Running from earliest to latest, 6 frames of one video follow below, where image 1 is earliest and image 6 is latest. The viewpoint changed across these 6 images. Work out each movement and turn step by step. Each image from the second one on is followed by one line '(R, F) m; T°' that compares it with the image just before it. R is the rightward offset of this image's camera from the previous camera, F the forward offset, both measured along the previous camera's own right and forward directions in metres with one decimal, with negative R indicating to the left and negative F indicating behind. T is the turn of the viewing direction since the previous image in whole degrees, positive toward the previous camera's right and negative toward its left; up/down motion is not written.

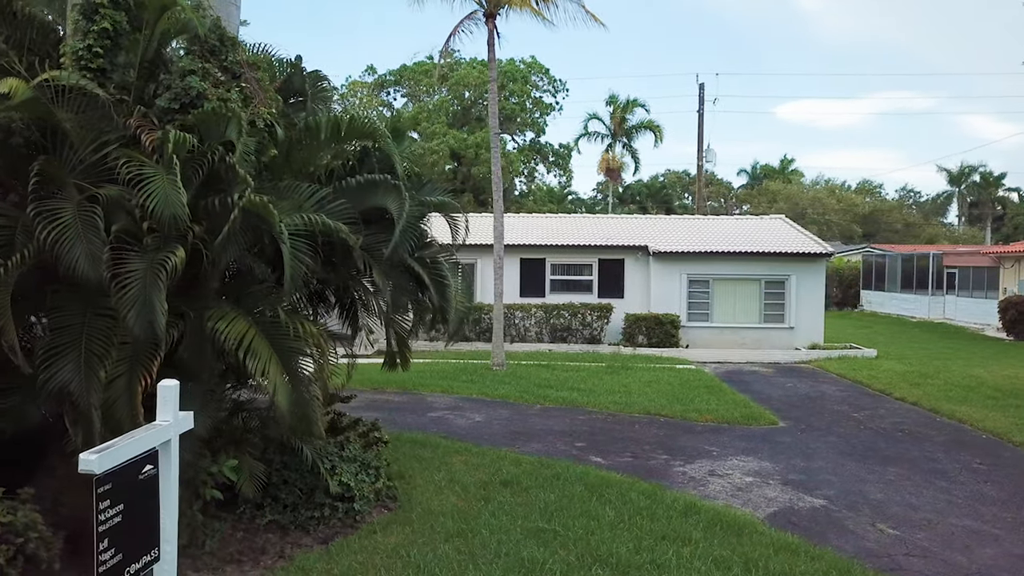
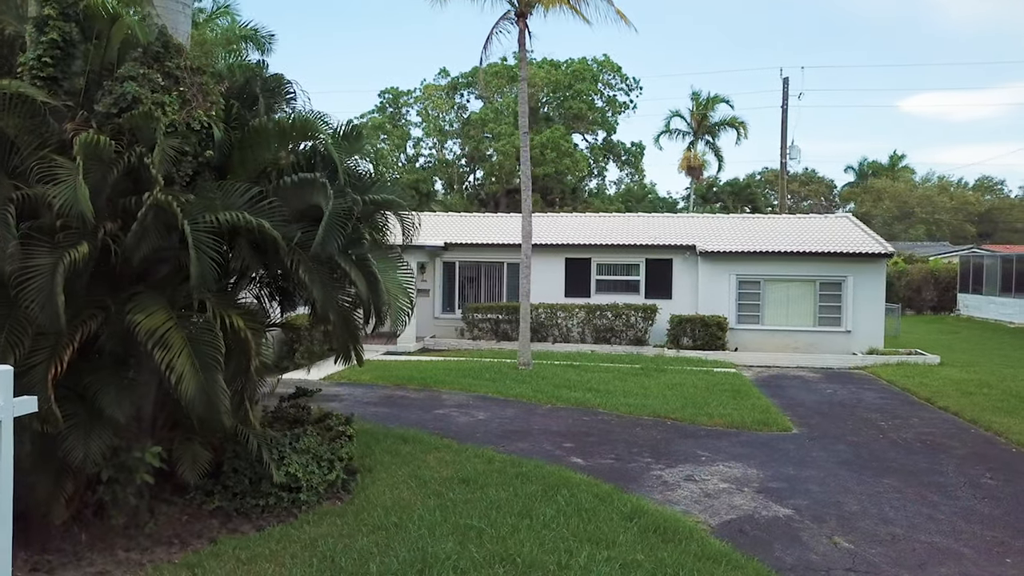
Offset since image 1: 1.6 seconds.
(+1.2, +0.1) m; -7°
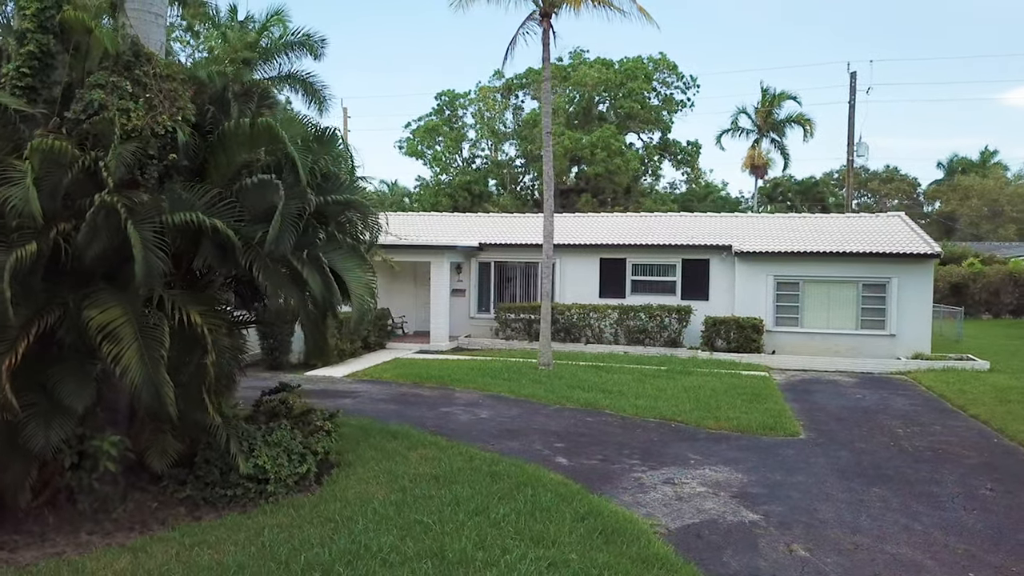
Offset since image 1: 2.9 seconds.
(+0.9, 0.0) m; -5°
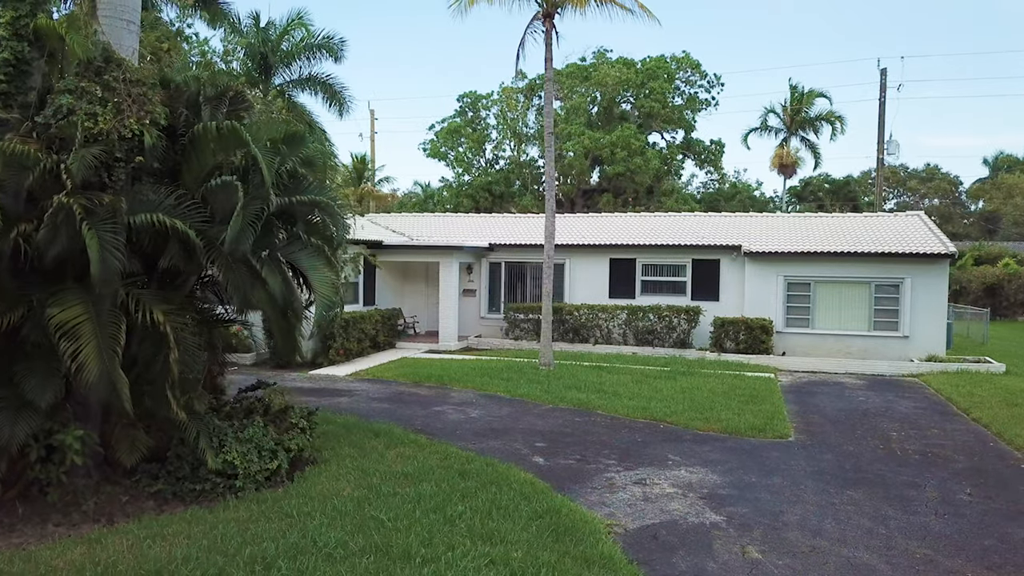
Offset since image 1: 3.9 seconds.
(+0.6, 0.0) m; -3°
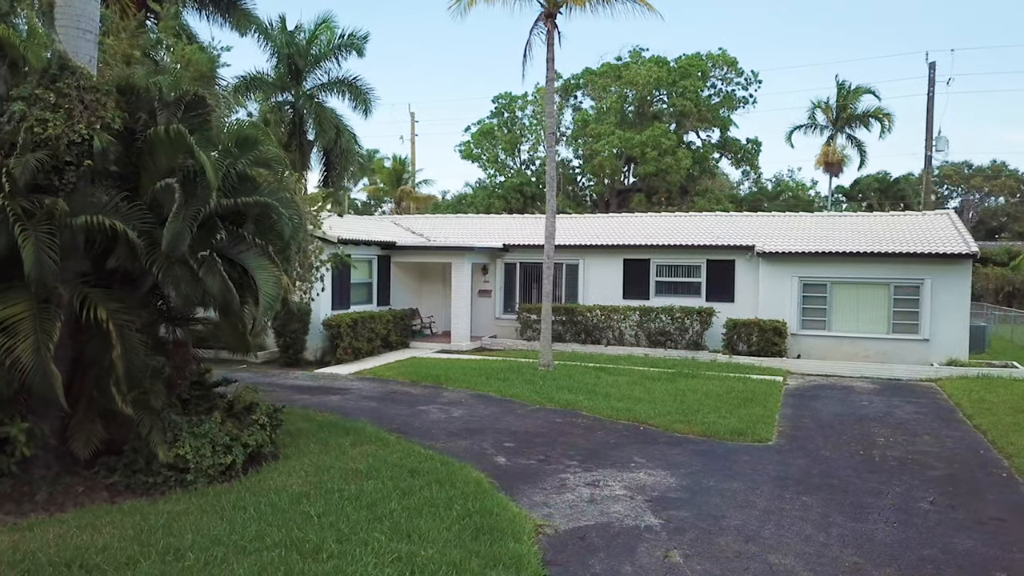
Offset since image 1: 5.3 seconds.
(+0.9, 0.0) m; -4°
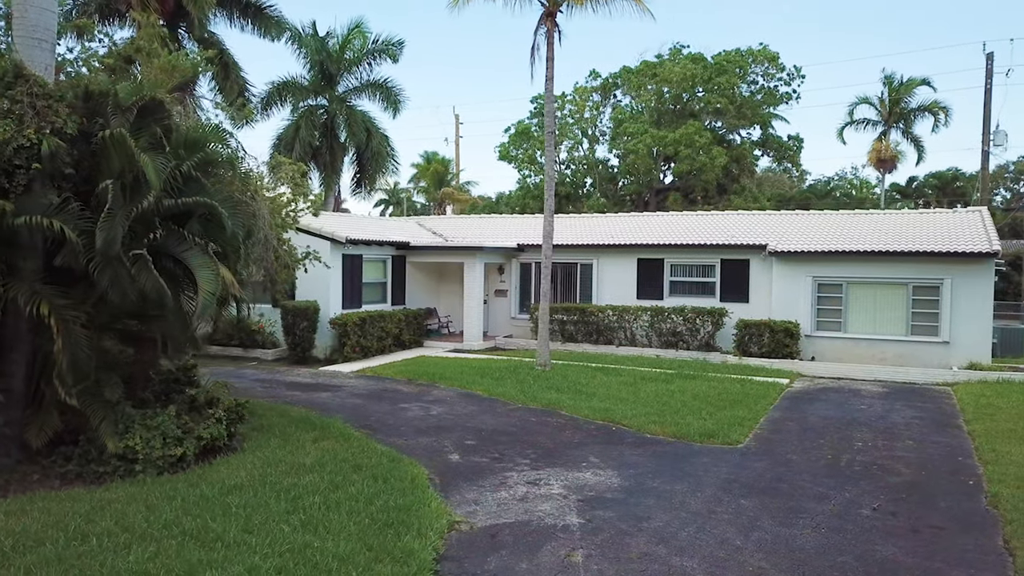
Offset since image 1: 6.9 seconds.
(+1.1, 0.0) m; -4°
